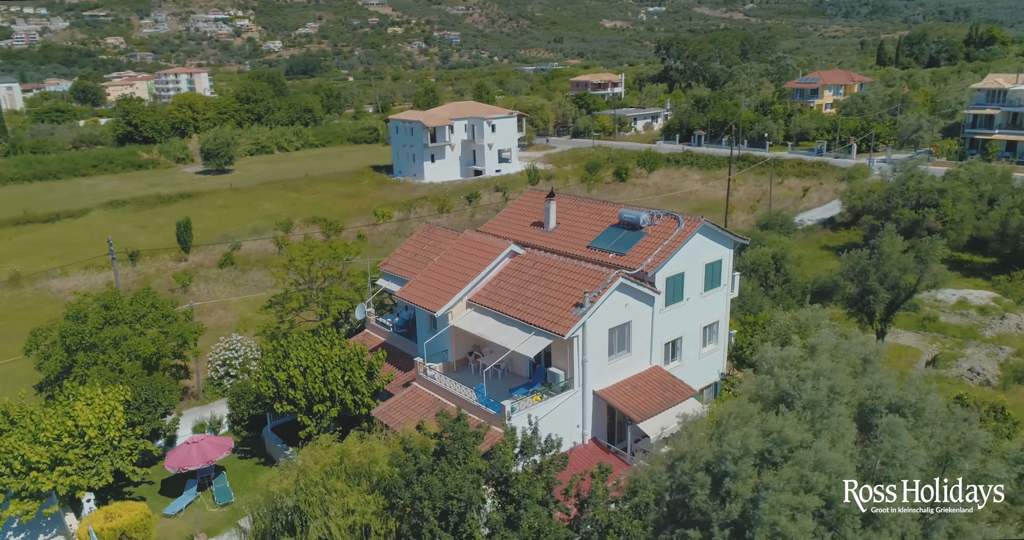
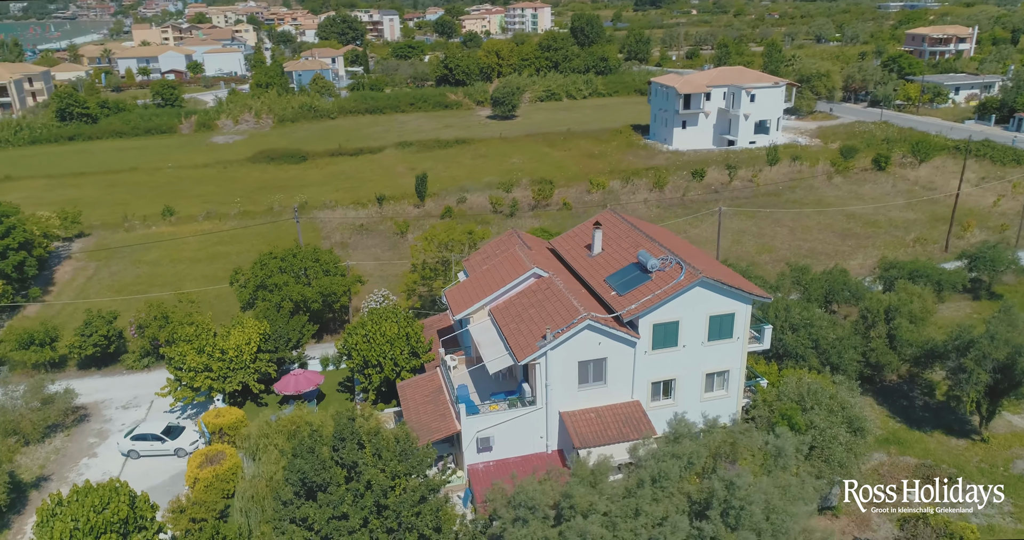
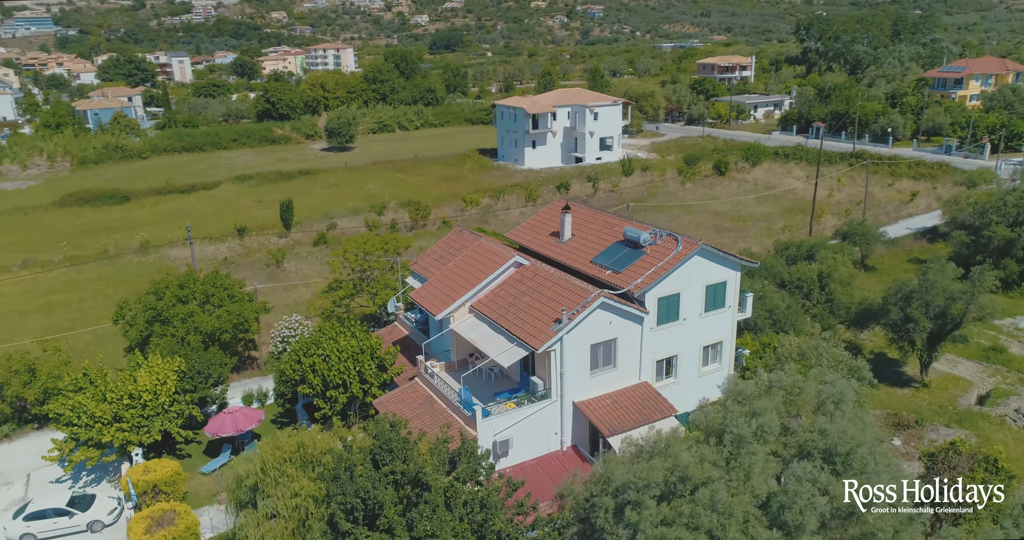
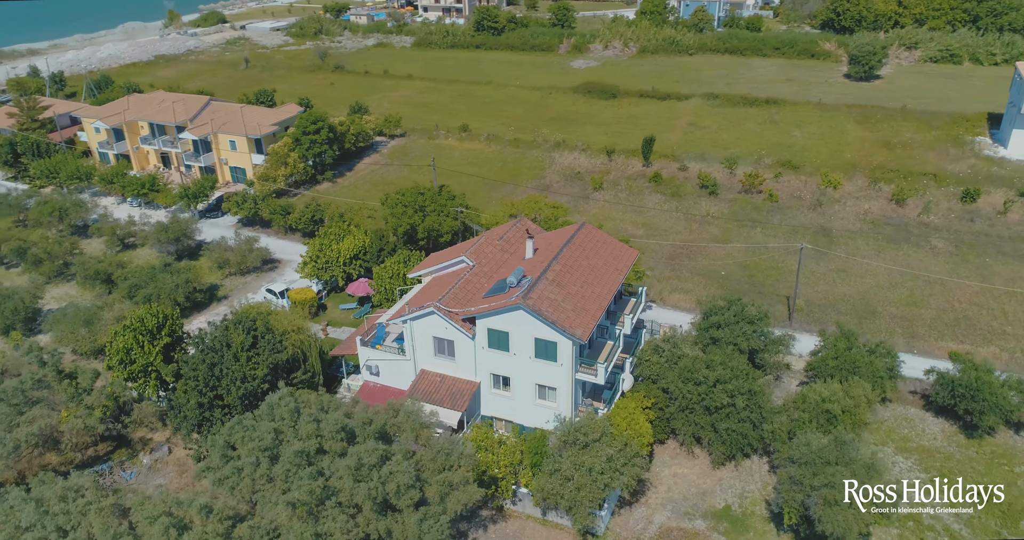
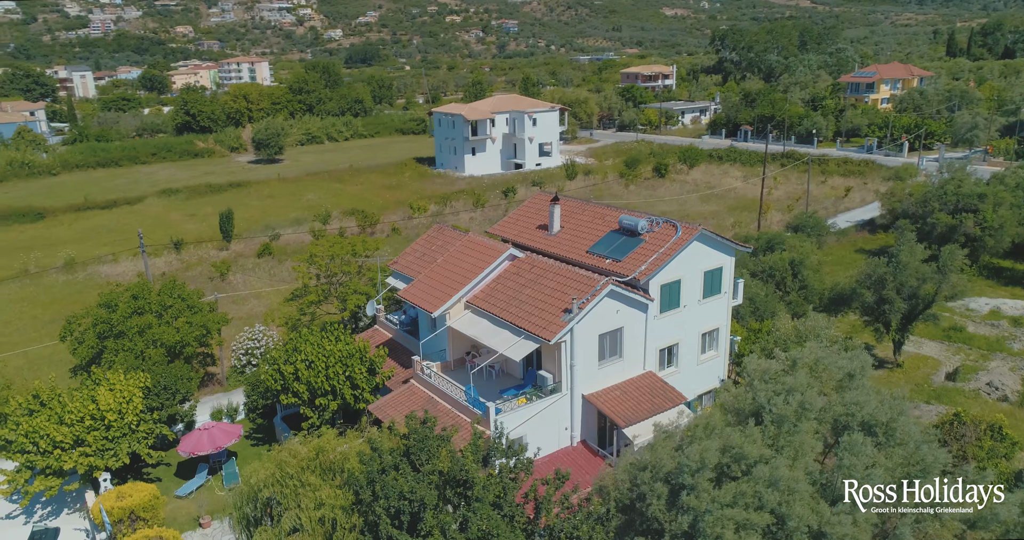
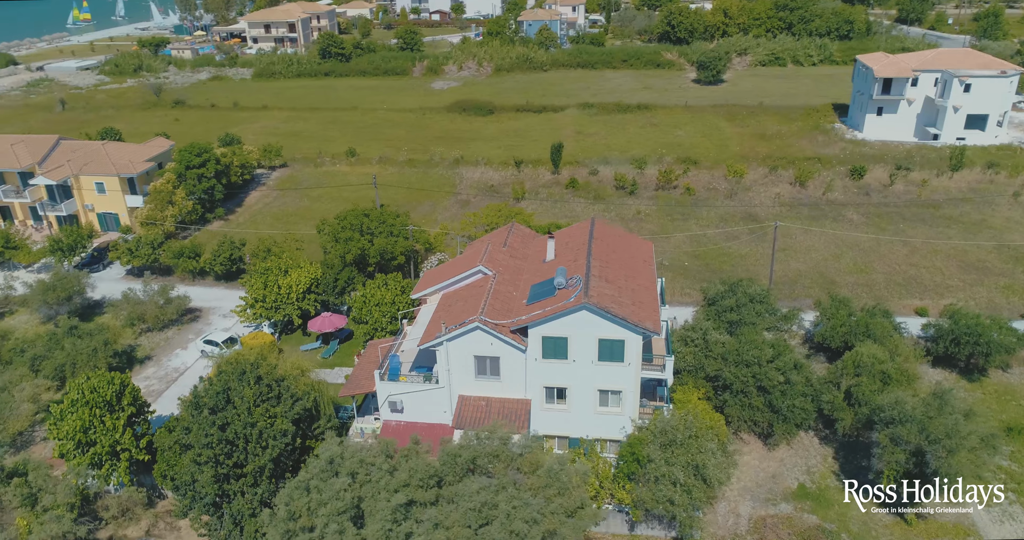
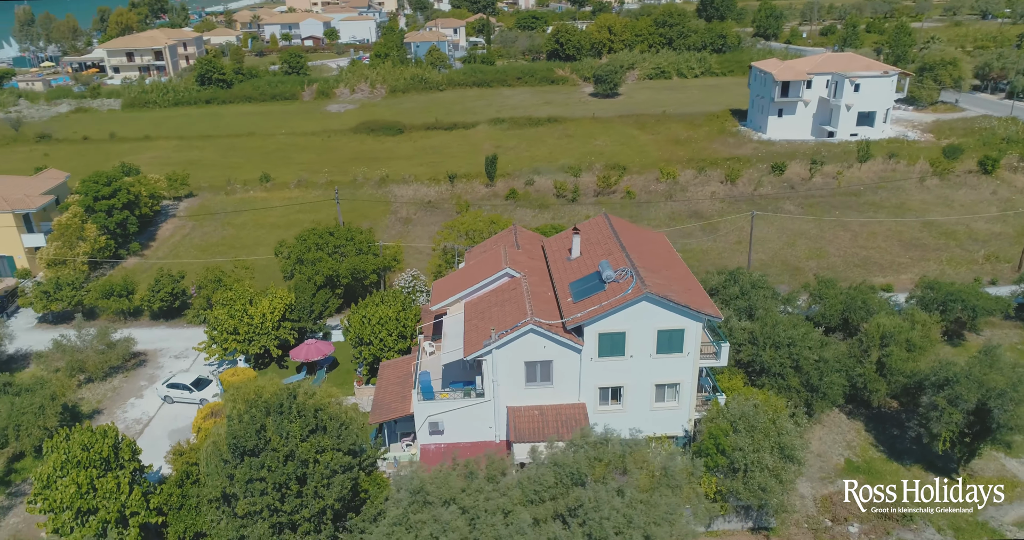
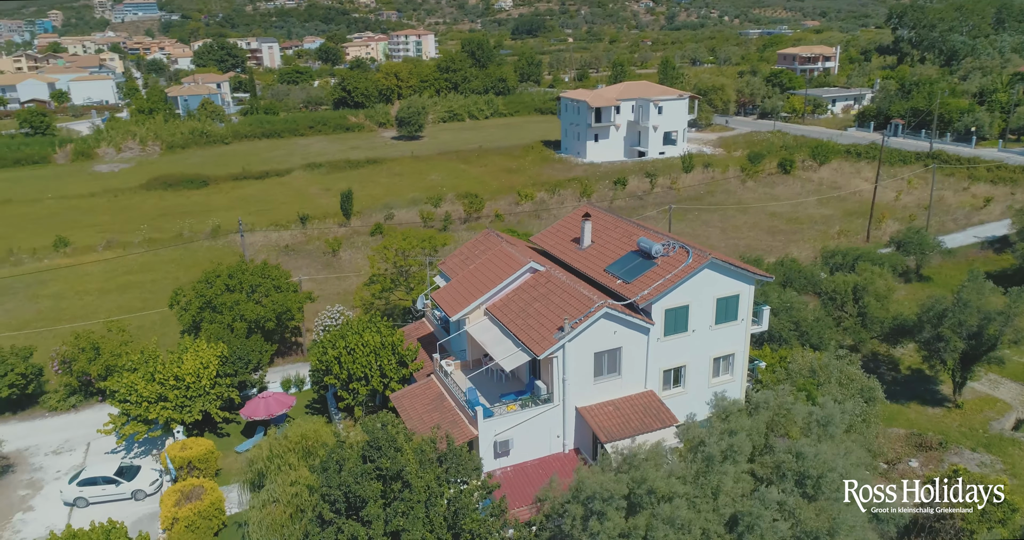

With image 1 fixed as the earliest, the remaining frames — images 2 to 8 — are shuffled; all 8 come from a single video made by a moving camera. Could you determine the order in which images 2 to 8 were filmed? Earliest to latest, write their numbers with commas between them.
5, 3, 8, 2, 7, 6, 4
